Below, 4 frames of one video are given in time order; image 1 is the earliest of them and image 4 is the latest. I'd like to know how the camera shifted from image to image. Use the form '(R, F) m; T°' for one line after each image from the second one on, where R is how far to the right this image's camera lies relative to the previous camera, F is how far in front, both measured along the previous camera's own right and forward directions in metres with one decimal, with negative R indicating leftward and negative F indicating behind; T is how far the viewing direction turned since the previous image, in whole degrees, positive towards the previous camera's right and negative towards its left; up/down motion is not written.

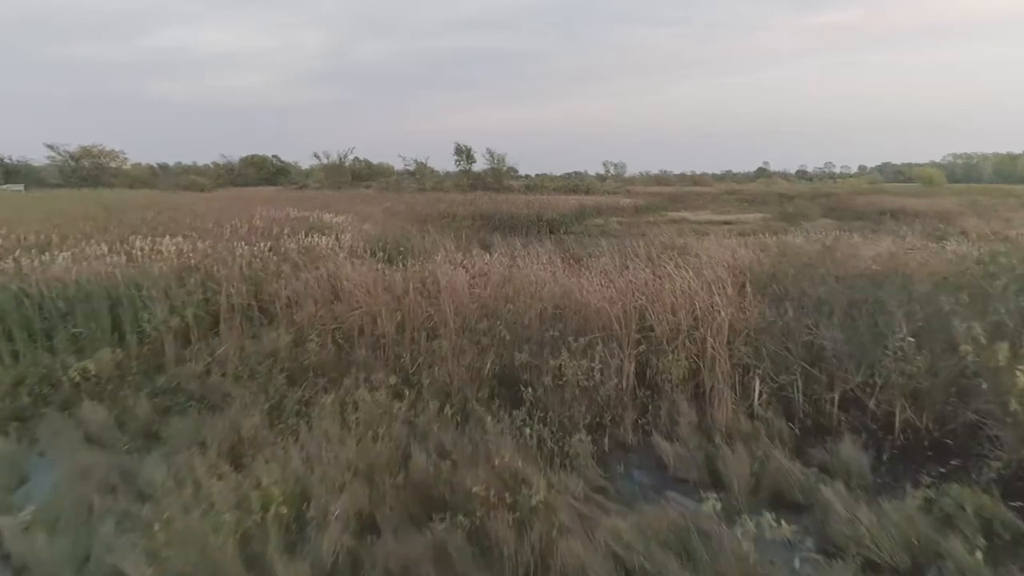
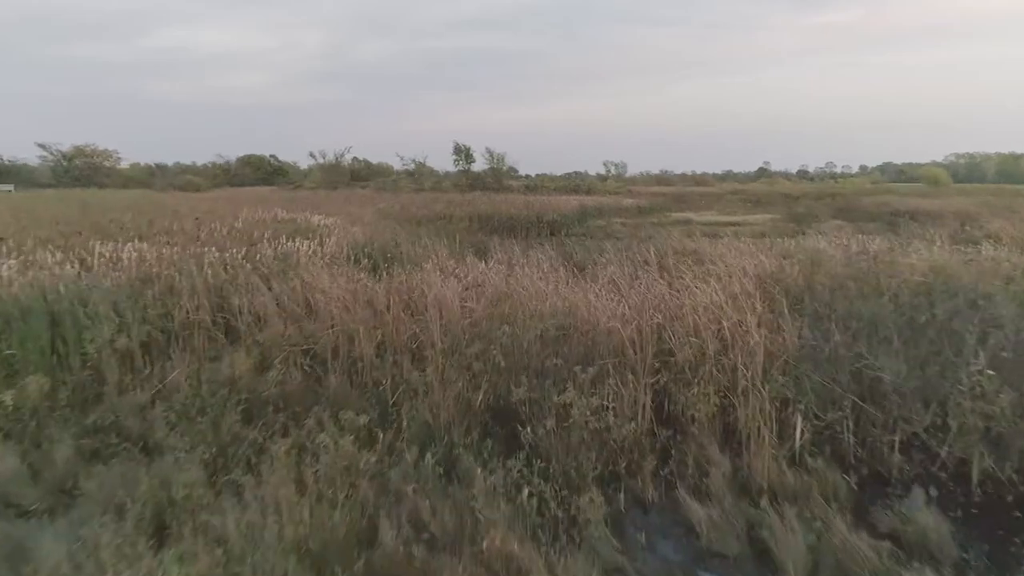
(0.0, +0.7) m; 0°
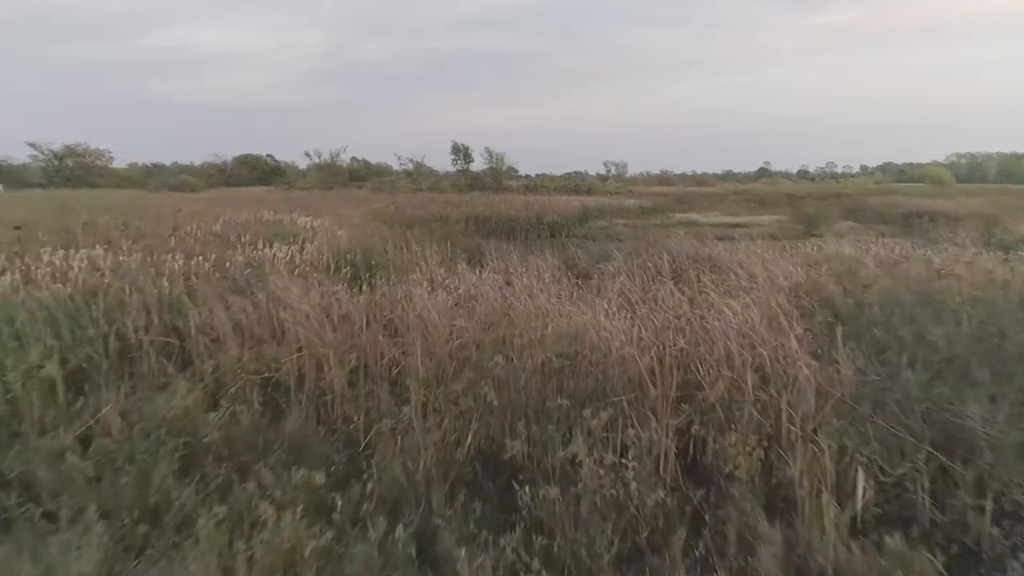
(0.0, +0.7) m; 0°
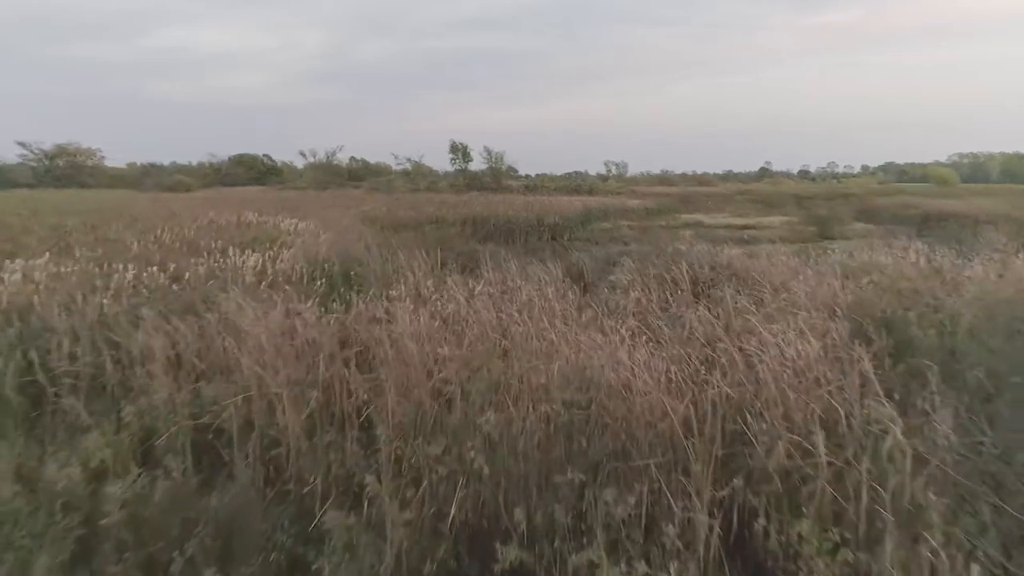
(0.0, +0.8) m; 0°
